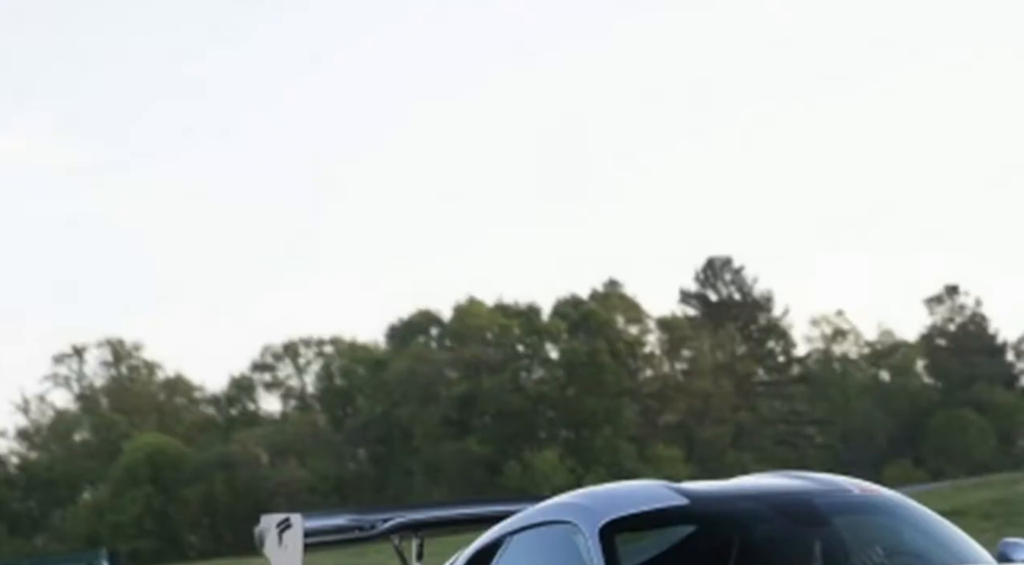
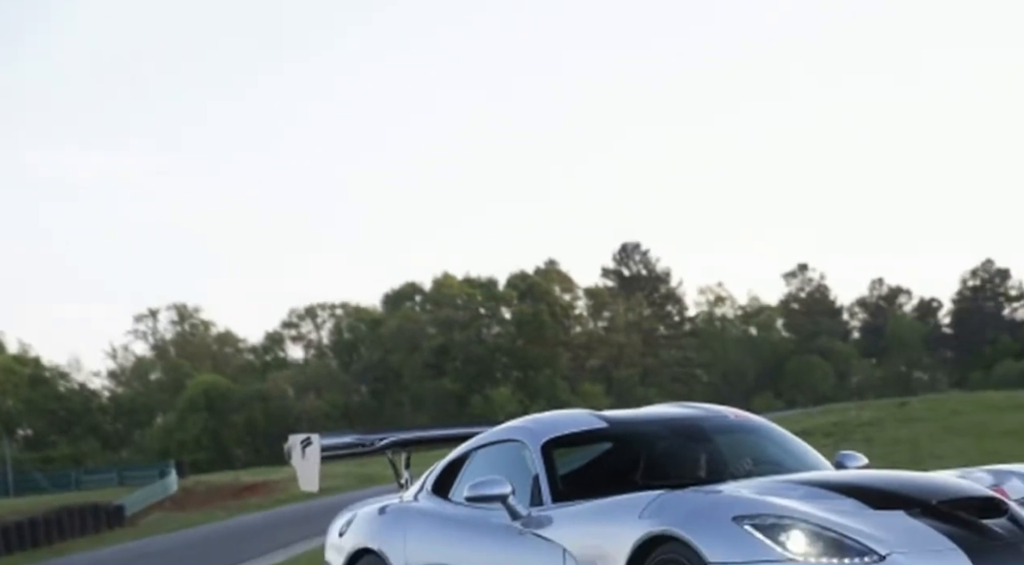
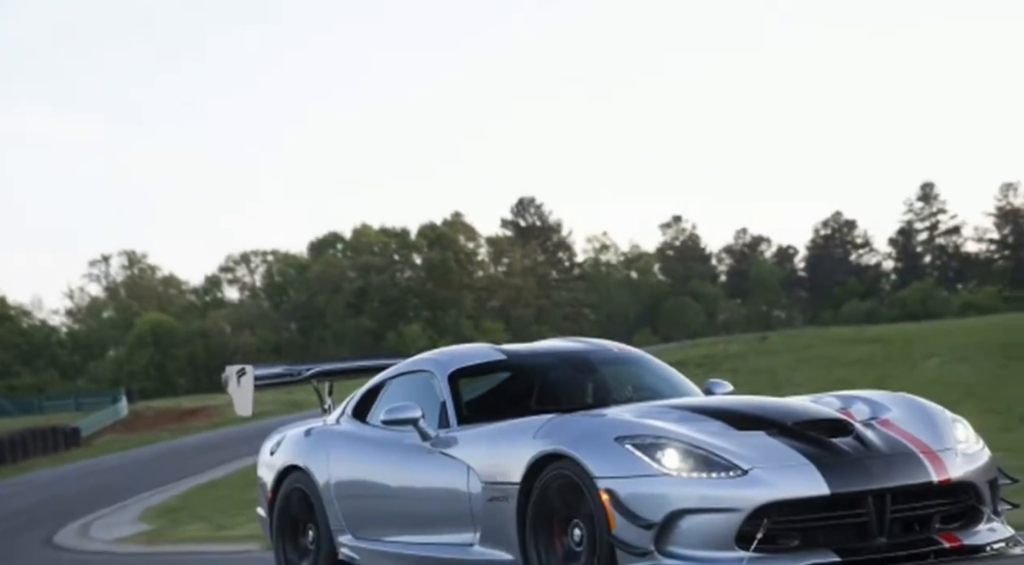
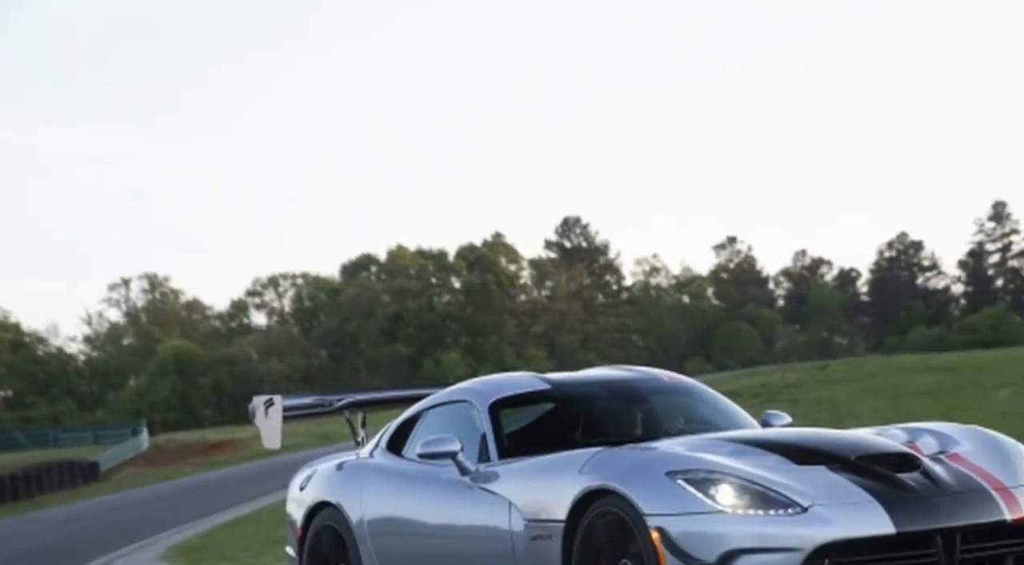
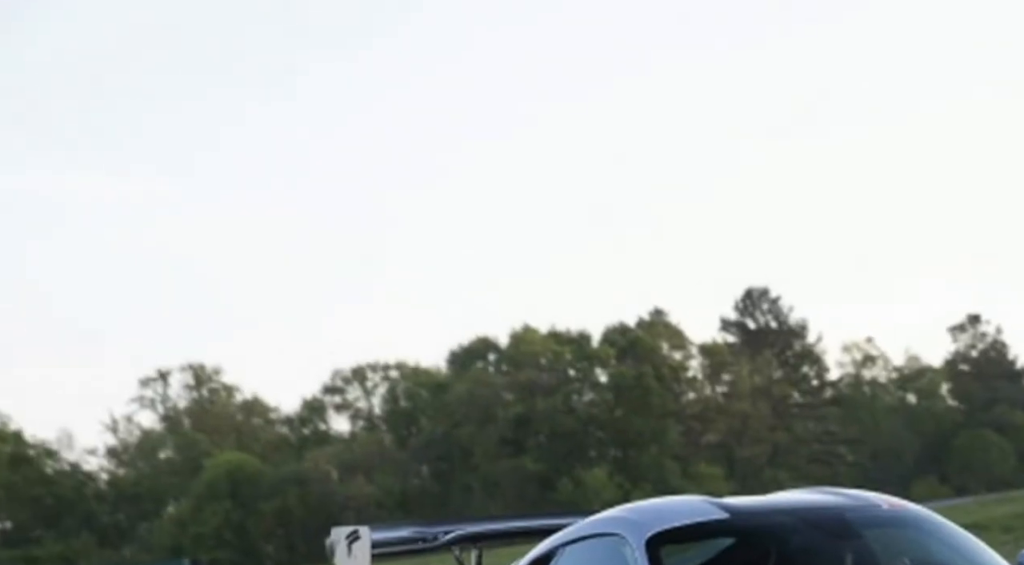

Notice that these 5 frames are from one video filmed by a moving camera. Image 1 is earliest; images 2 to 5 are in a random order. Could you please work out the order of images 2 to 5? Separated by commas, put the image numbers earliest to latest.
5, 2, 4, 3
